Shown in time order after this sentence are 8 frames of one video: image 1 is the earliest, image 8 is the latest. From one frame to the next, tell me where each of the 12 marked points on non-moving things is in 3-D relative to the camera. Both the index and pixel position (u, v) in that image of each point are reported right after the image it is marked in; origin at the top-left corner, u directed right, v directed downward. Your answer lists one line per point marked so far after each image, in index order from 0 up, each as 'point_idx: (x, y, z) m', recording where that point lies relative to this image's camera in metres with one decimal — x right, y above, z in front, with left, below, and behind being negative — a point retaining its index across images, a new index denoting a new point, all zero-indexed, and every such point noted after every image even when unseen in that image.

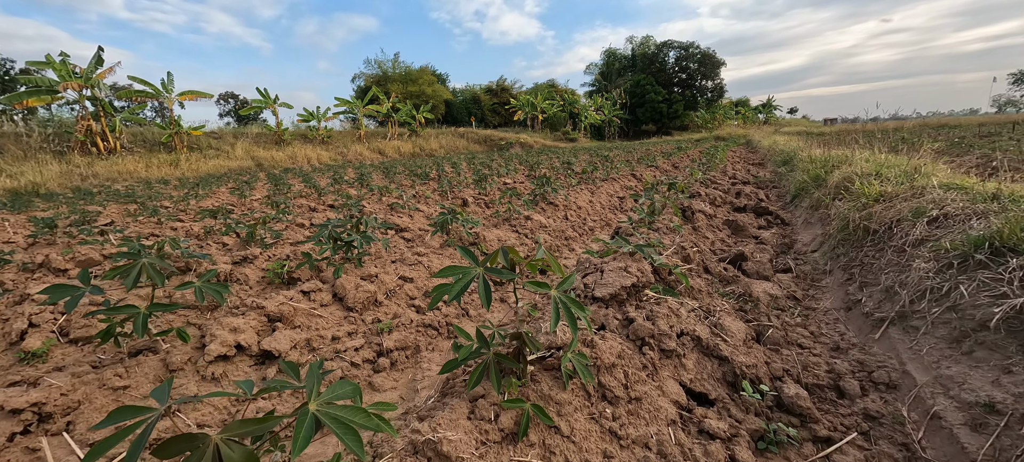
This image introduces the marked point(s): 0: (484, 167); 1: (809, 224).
0: (-0.6, +1.8, +11.6) m
1: (+3.0, +0.1, +4.3) m
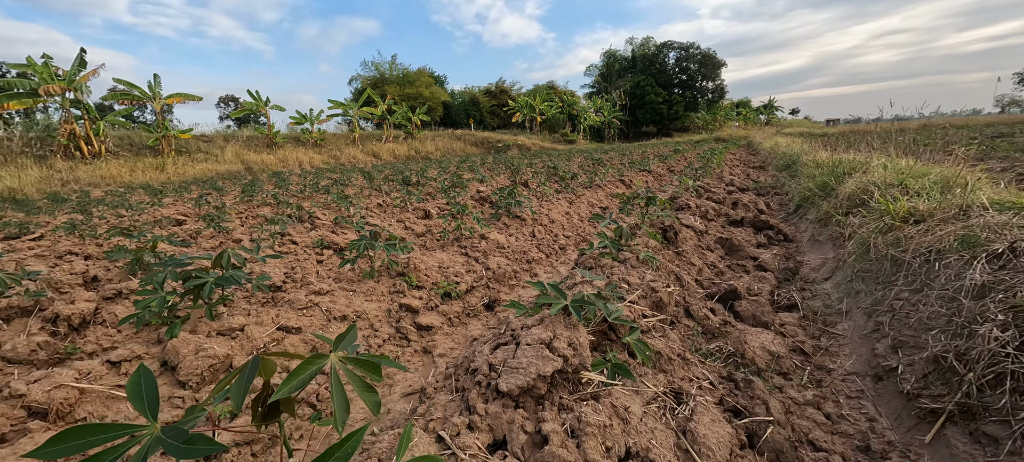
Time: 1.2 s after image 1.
0: (-1.0, +1.6, +11.0) m
1: (+2.6, -0.1, +3.6) m
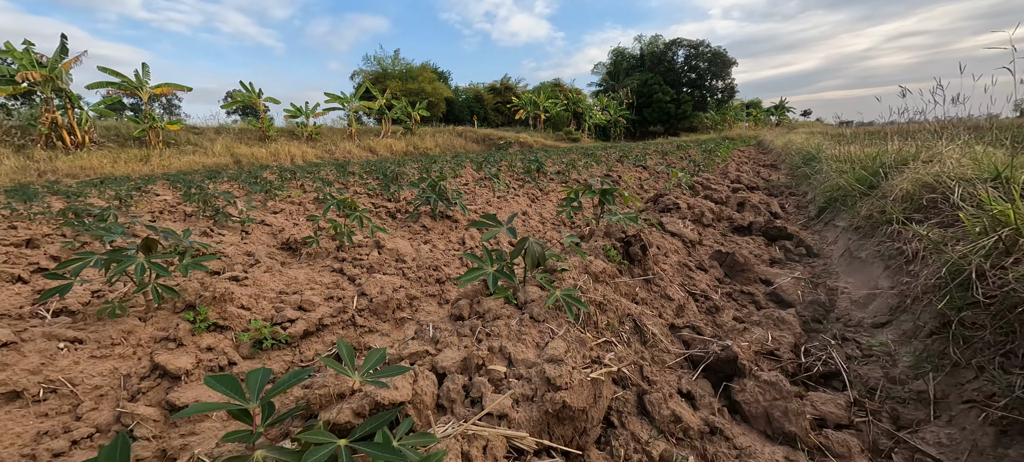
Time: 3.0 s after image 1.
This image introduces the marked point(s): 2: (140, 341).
0: (-1.4, +1.6, +9.9) m
1: (+2.1, -0.2, +2.5) m
2: (-1.3, -0.4, +1.5) m
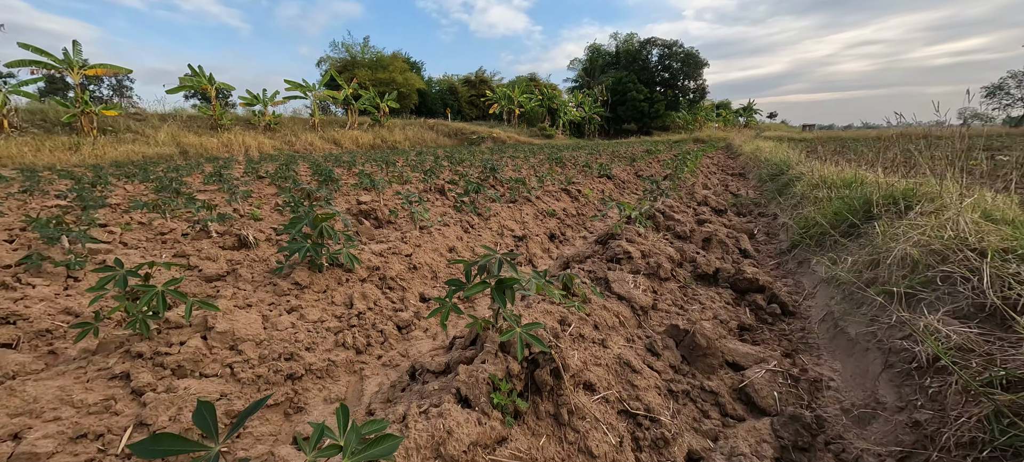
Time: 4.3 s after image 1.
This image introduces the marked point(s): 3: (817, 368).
0: (-2.3, +1.4, +9.2) m
1: (+1.6, -0.5, +2.0) m
2: (-1.8, -0.7, +0.8) m
3: (+1.4, -0.6, +1.9) m
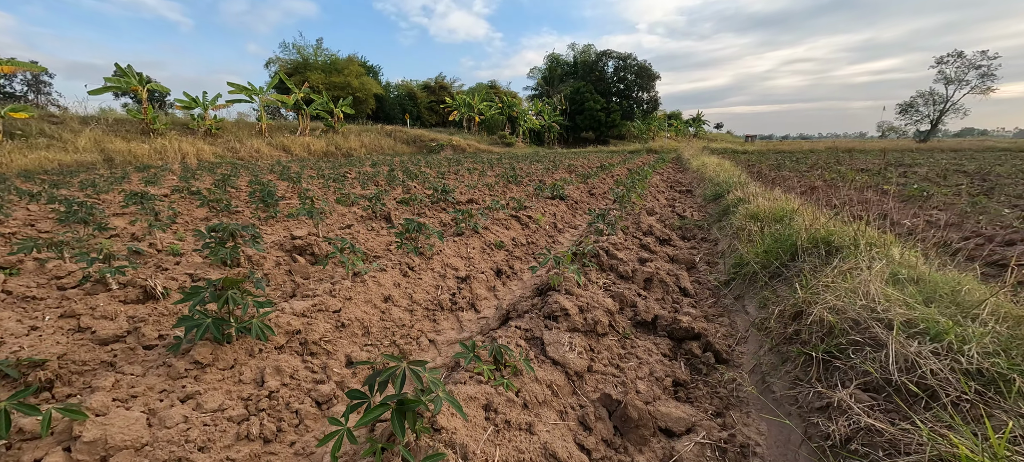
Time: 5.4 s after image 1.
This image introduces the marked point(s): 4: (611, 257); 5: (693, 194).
0: (-3.3, +1.0, +8.8) m
1: (+1.3, -0.8, +2.0) m
2: (-2.0, -1.0, +0.5) m
3: (+1.1, -0.9, +1.9) m
4: (+0.9, -0.2, +3.8) m
5: (+4.4, +0.9, +10.2) m
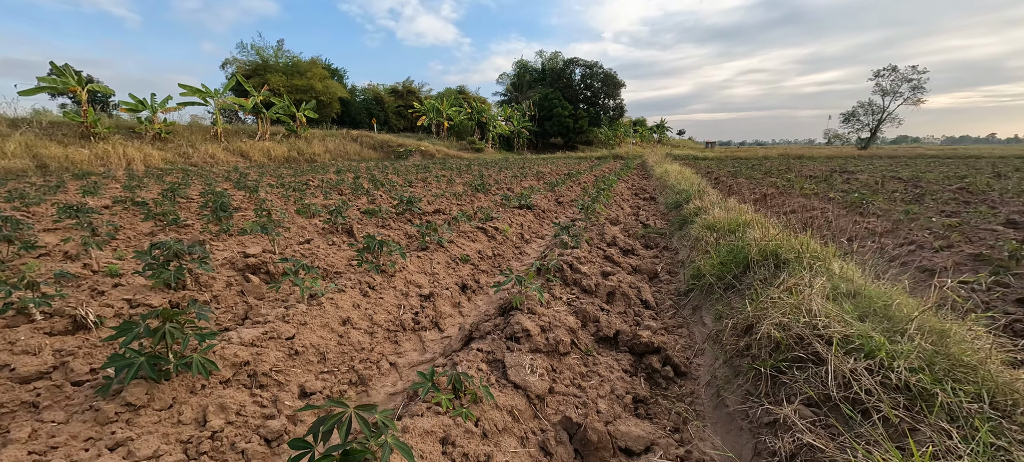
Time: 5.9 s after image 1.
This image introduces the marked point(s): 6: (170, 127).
0: (-4.0, +0.8, +8.5) m
1: (+1.1, -0.9, +2.1) m
2: (-2.0, -1.1, +0.3) m
3: (+0.9, -1.0, +2.0) m
4: (+0.6, -0.4, +3.8) m
5: (+3.6, +0.7, +10.5) m
6: (-15.2, +4.5, +18.5) m
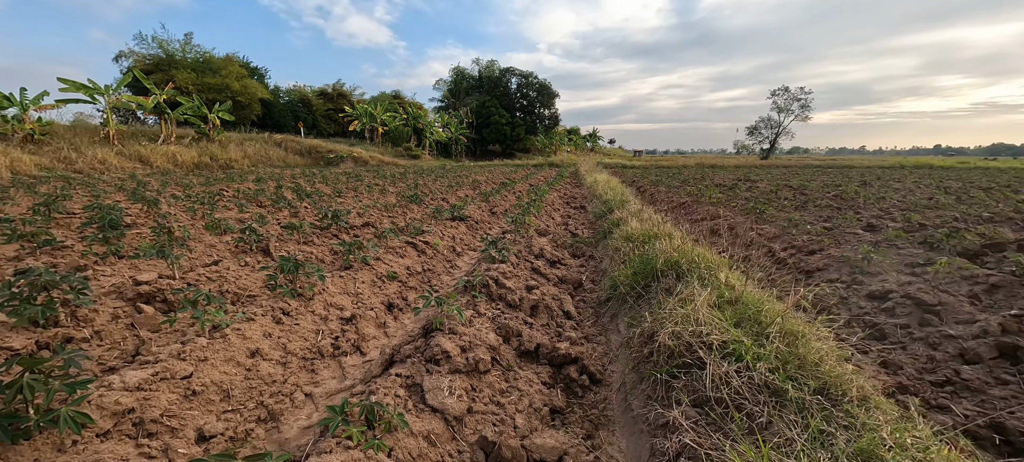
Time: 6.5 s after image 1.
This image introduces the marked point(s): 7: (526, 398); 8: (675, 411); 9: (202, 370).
0: (-5.3, +0.5, +7.9) m
1: (+0.7, -1.0, +2.3) m
2: (-2.2, -1.3, +0.1) m
3: (+0.5, -1.1, +2.1) m
4: (-0.1, -0.5, +3.9) m
5: (+1.8, +0.5, +10.9) m
6: (-18.0, +3.8, +16.1) m
7: (+0.1, -1.0, +2.5) m
8: (+0.8, -0.8, +2.0) m
9: (-1.7, -0.8, +2.3) m
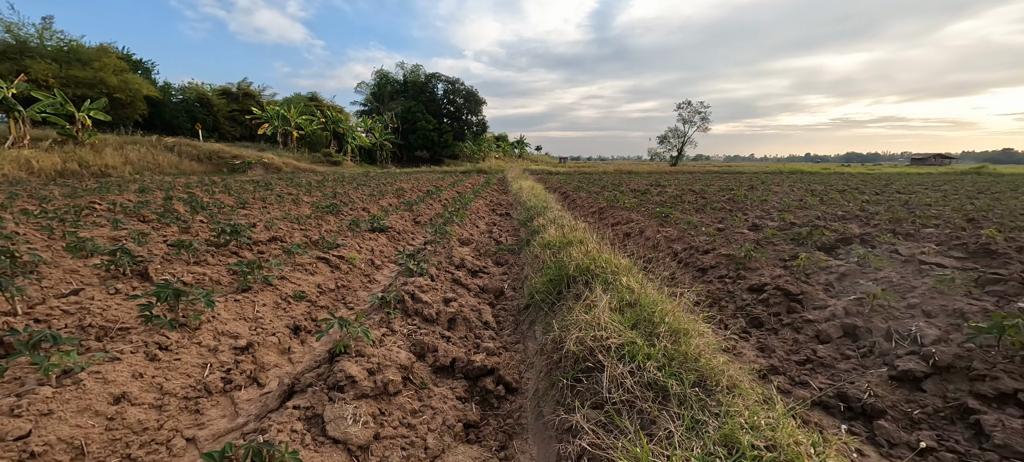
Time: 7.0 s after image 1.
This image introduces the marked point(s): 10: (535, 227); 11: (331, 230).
0: (-6.7, +0.1, +6.9) m
1: (+0.2, -1.1, +2.3) m
2: (-2.2, -1.4, -0.3) m
3: (0.0, -1.2, +2.2) m
4: (-0.9, -0.6, +3.8) m
5: (-0.2, +0.3, +11.1) m
6: (-20.7, +2.9, +12.8) m
7: (-0.4, -1.1, +2.4) m
8: (+0.3, -0.9, +2.0) m
9: (-2.2, -0.9, +2.0) m
10: (+0.3, +0.1, +7.3) m
11: (-3.3, 0.0, +7.4) m
